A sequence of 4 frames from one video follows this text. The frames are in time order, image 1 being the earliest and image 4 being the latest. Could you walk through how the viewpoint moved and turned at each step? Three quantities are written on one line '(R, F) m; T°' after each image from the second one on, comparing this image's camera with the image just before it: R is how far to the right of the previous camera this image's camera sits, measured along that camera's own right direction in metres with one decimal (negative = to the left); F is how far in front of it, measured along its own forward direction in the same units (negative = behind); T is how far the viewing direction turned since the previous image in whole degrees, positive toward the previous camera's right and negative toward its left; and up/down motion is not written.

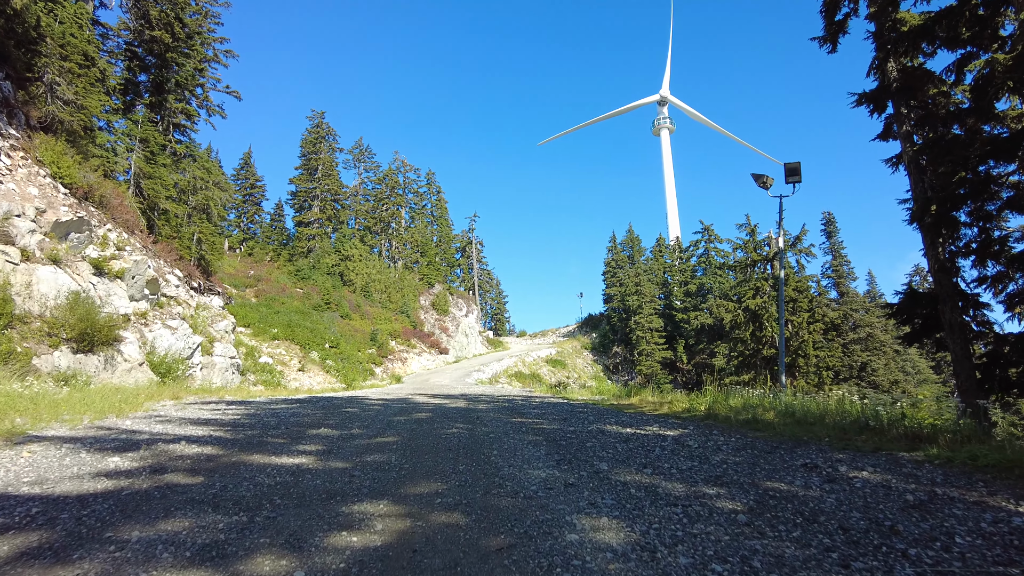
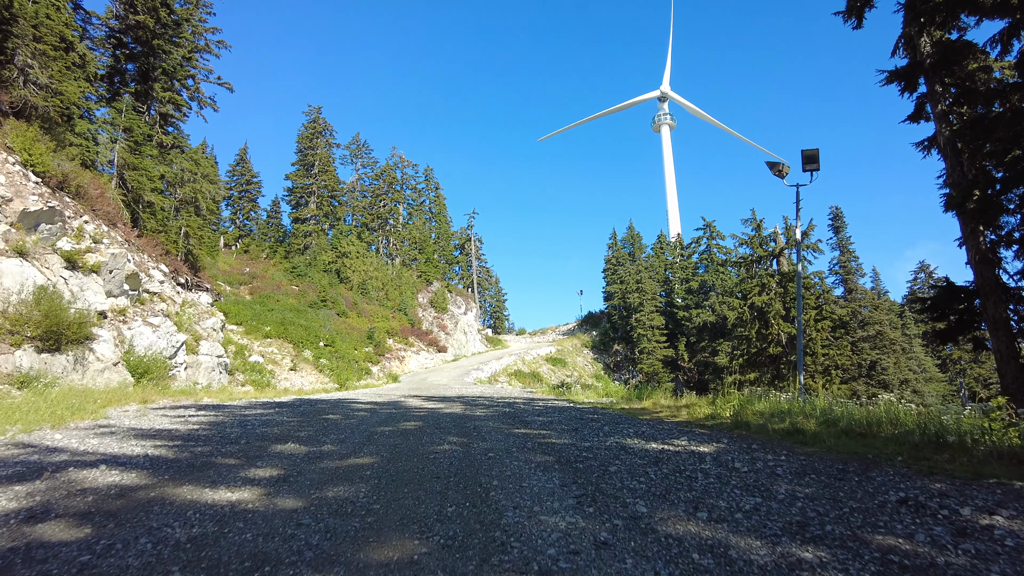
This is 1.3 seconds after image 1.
(0.0, +1.1) m; 0°
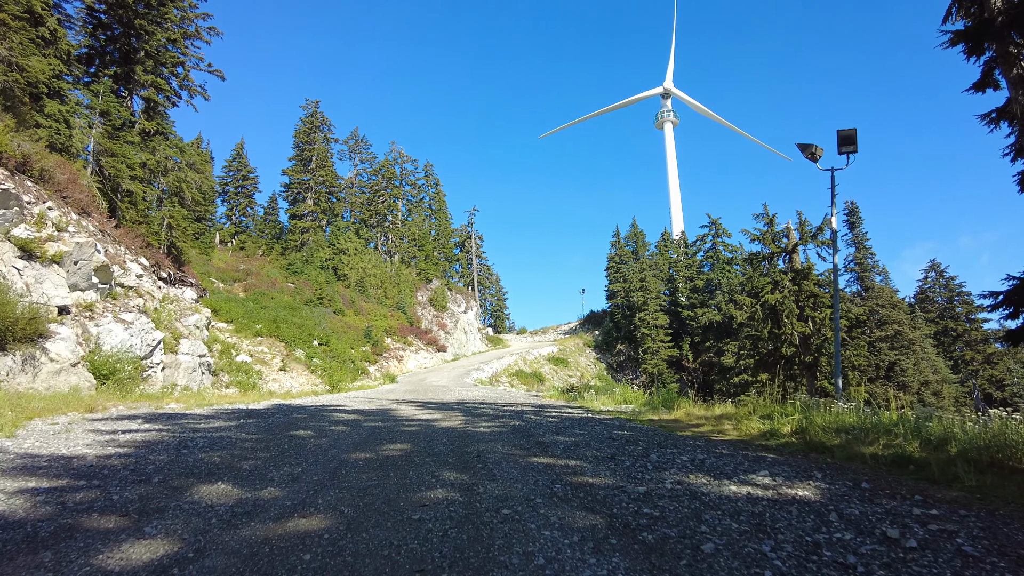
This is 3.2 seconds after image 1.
(-0.2, +1.7) m; 0°
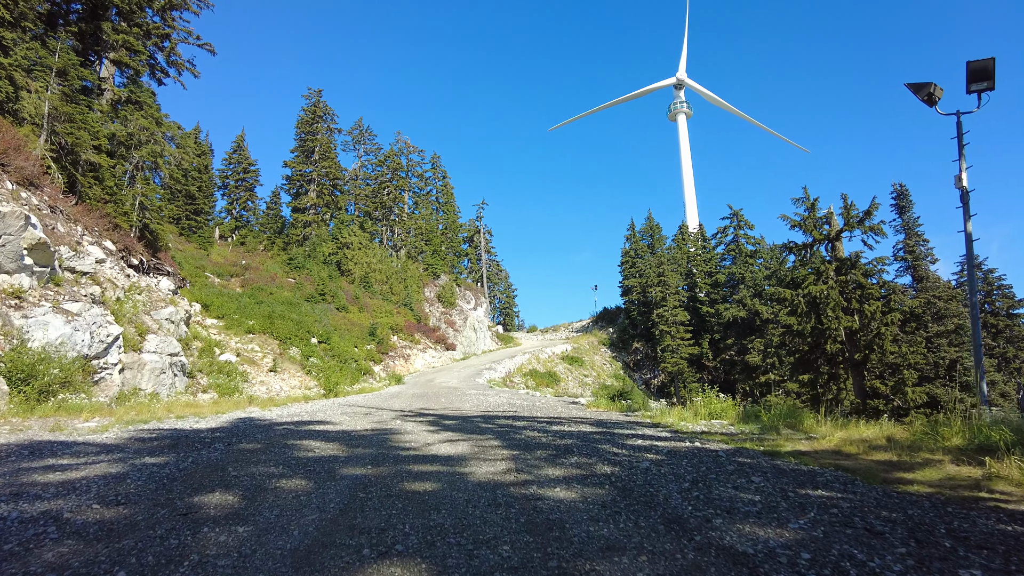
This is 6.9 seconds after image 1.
(-0.8, +3.6) m; -1°
